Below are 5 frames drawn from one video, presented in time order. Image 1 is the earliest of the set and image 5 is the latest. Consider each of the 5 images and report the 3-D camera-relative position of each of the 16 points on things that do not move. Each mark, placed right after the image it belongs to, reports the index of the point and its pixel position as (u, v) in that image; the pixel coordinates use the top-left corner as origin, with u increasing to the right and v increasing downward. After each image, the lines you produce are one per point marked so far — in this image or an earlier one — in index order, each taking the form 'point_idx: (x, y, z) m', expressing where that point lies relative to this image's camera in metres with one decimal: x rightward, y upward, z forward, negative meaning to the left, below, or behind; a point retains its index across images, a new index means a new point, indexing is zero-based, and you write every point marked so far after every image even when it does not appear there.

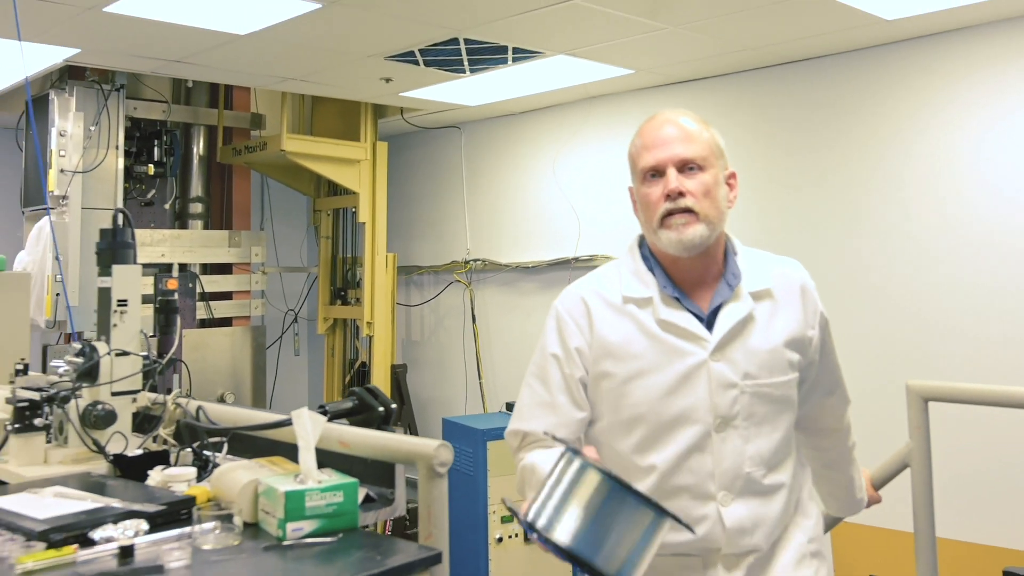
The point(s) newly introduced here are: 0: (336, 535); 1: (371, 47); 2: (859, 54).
0: (-0.3, -0.4, +1.2) m
1: (-0.5, +1.1, +3.2) m
2: (+1.8, +1.2, +3.7) m
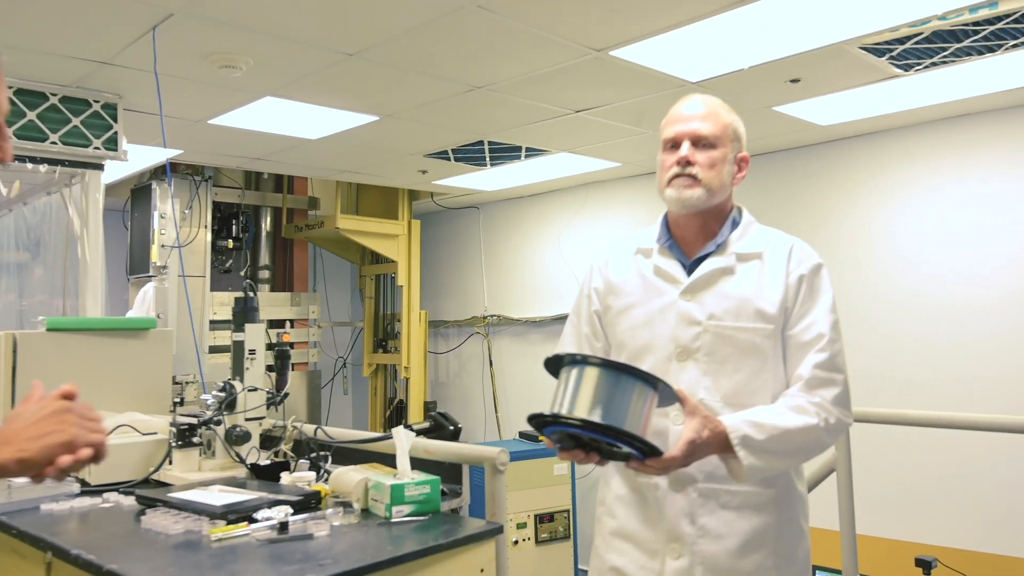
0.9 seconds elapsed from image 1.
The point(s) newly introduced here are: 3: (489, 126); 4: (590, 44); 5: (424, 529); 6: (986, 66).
0: (-0.2, -0.6, +1.7) m
1: (-0.5, +0.8, +3.8) m
2: (+1.8, +0.9, +4.4) m
3: (-0.1, +0.9, +3.5) m
4: (+0.3, +1.0, +2.6) m
5: (-0.2, -0.6, +1.6) m
6: (+2.1, +1.0, +3.0) m
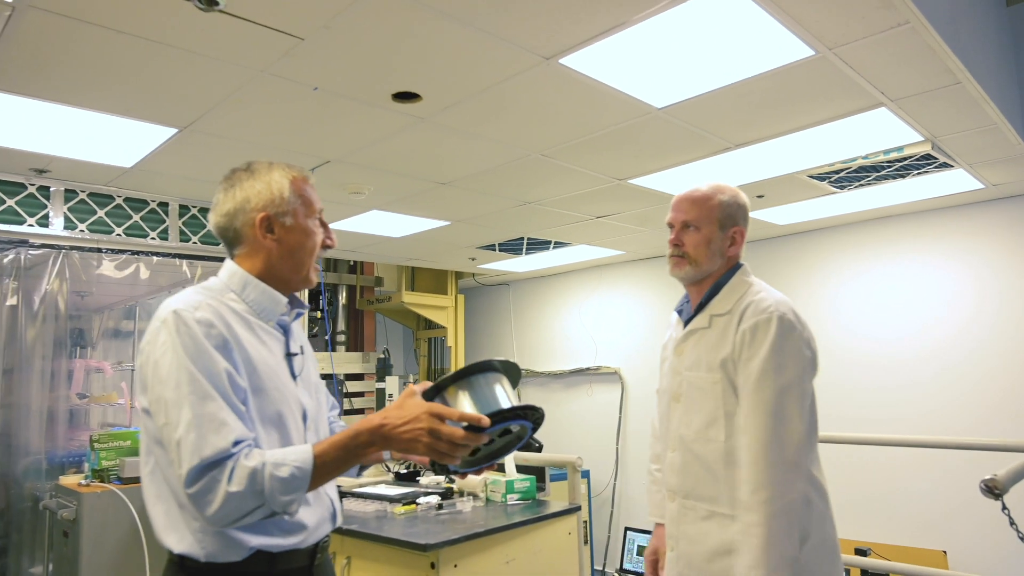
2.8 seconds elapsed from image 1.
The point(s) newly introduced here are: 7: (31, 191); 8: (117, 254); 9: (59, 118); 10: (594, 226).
0: (+0.1, -0.8, +2.6) m
1: (-0.3, +0.4, +4.8) m
2: (+2.0, +0.4, +5.4) m
3: (+0.1, +0.5, +4.5) m
4: (+0.6, +0.6, +3.6) m
5: (+0.1, -0.8, +2.5) m
6: (+2.3, +0.6, +4.0) m
7: (-2.5, +0.5, +3.4) m
8: (-2.2, +0.2, +3.7) m
9: (-1.8, +0.7, +2.7) m
10: (+0.6, +0.4, +4.8) m
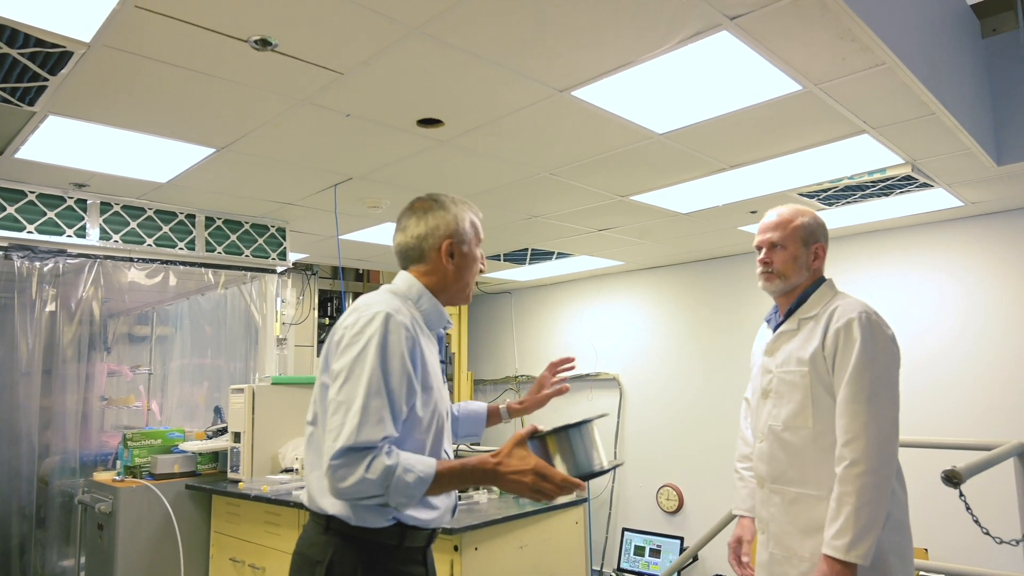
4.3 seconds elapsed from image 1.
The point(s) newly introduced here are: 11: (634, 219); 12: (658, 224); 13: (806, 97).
0: (+0.1, -0.9, +2.8) m
1: (-0.3, +0.3, +5.1) m
2: (+2.0, +0.3, +5.7) m
3: (+0.2, +0.4, +4.8) m
4: (+0.6, +0.6, +3.9) m
5: (+0.1, -0.9, +2.7) m
6: (+2.4, +0.6, +4.3) m
7: (-2.4, +0.5, +3.6) m
8: (-2.1, +0.1, +3.9) m
9: (-1.8, +0.6, +2.9) m
10: (+0.6, +0.4, +5.0) m
11: (+0.8, +0.5, +4.5) m
12: (+1.0, +0.5, +4.7) m
13: (+1.2, +0.8, +2.7) m
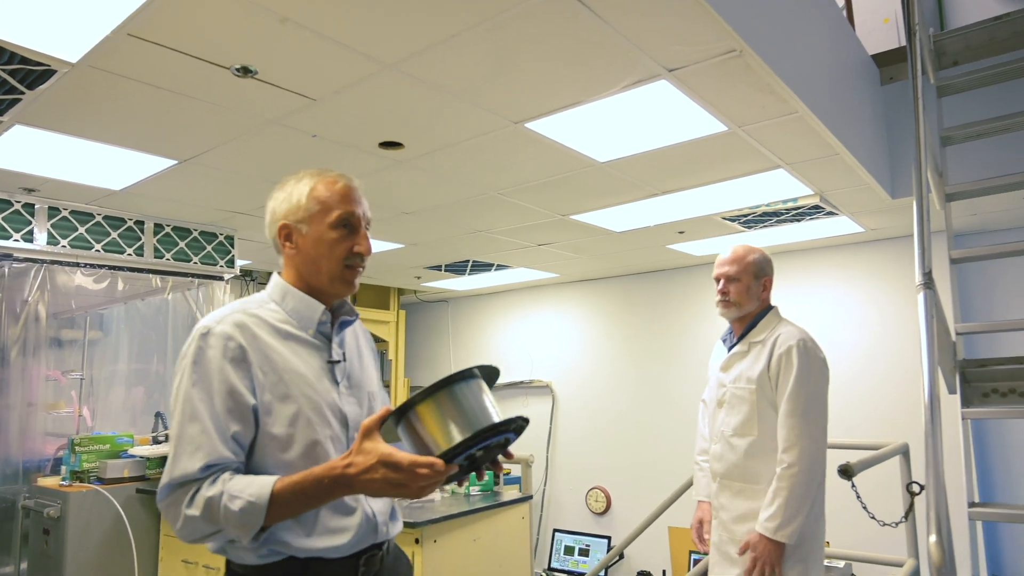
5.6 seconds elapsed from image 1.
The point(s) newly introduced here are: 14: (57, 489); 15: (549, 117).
0: (-0.1, -0.9, +3.0) m
1: (-0.7, +0.2, +5.2) m
2: (+1.5, +0.1, +6.1) m
3: (-0.2, +0.3, +5.0) m
4: (+0.3, +0.5, +4.2) m
5: (-0.1, -0.9, +2.9) m
6: (+2.0, +0.4, +4.8) m
7: (-2.7, +0.4, +3.6) m
8: (-2.5, +0.1, +3.9) m
9: (-2.0, +0.6, +2.9) m
10: (+0.2, +0.3, +5.3) m
11: (+0.4, +0.4, +4.8) m
12: (+0.6, +0.4, +5.0) m
13: (+1.0, +0.7, +3.1) m
14: (-2.2, -1.0, +3.3) m
15: (+0.2, +0.7, +2.8) m
